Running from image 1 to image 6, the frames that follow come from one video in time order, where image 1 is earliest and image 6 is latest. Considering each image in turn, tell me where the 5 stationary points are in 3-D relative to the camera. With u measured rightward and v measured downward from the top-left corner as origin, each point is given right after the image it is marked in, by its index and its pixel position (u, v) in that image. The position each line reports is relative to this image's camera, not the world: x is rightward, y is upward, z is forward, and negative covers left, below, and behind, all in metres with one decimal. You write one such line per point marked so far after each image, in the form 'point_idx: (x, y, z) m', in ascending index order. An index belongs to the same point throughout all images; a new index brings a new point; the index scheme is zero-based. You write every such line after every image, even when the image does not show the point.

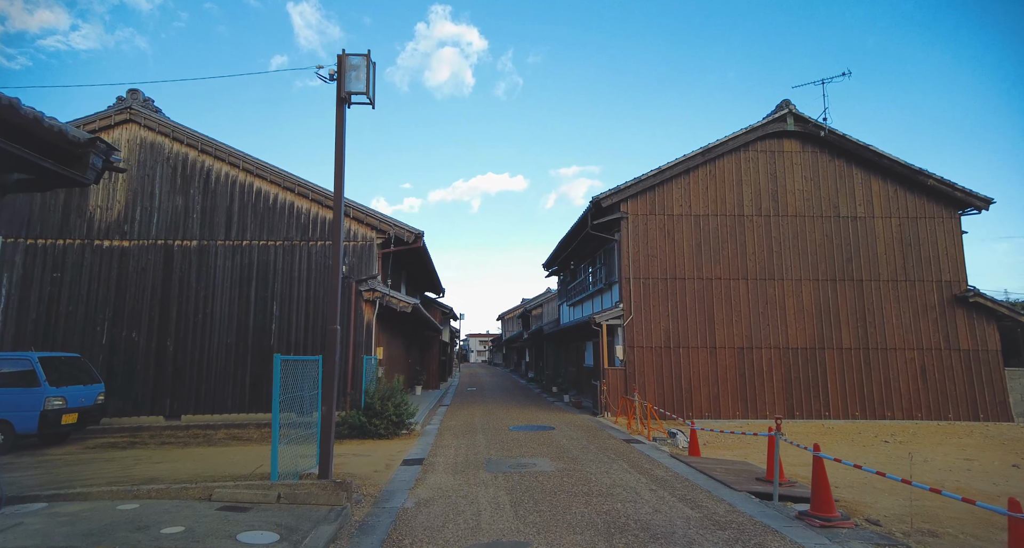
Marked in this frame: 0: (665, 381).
0: (+3.8, -2.7, +14.6) m
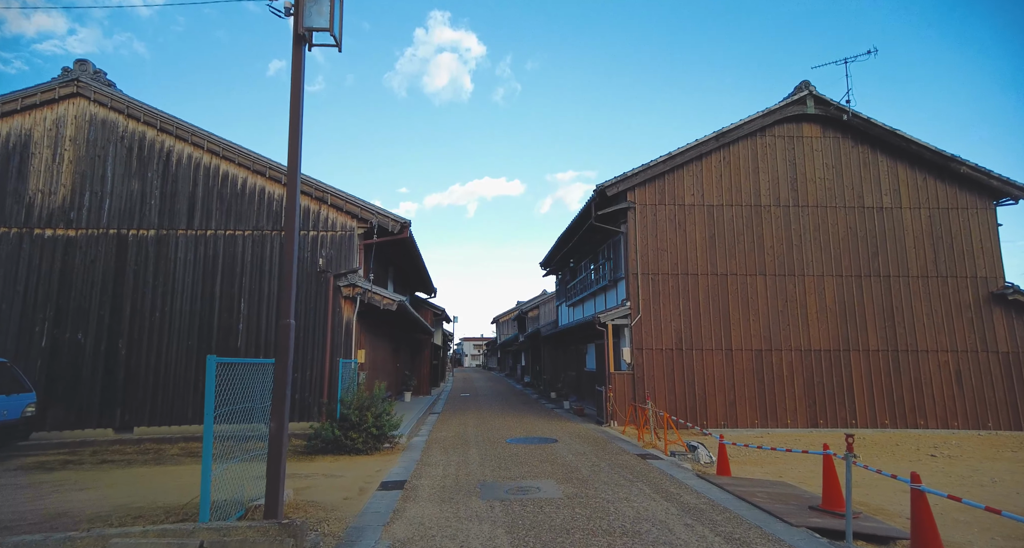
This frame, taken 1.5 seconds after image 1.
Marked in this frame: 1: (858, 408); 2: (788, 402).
0: (+3.8, -2.6, +13.3) m
1: (+7.8, -3.0, +13.1) m
2: (+6.3, -2.9, +13.2) m
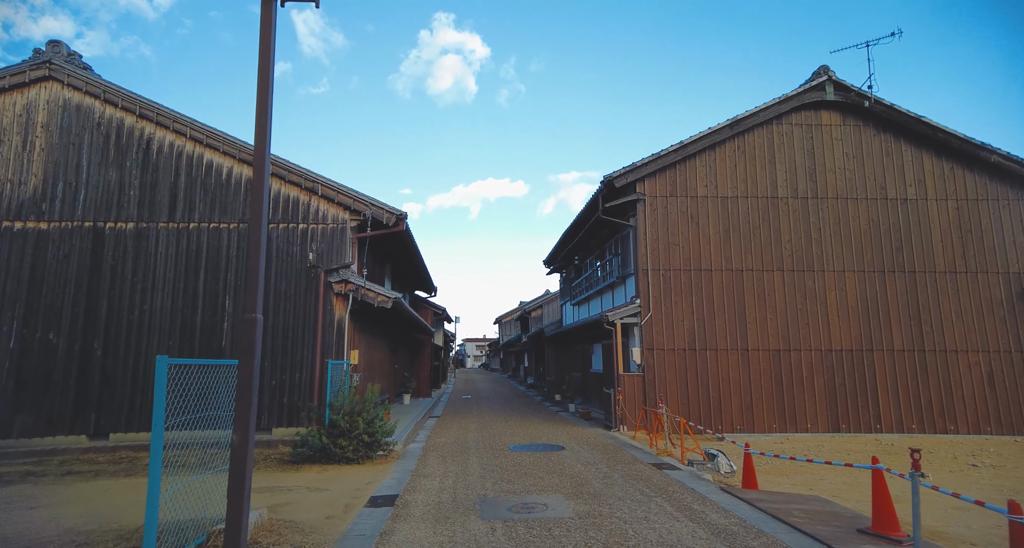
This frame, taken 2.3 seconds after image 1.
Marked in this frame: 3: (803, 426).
0: (+3.8, -2.5, +12.5) m
1: (+7.9, -2.9, +12.3) m
2: (+6.3, -2.8, +12.4) m
3: (+6.1, -3.2, +12.3) m
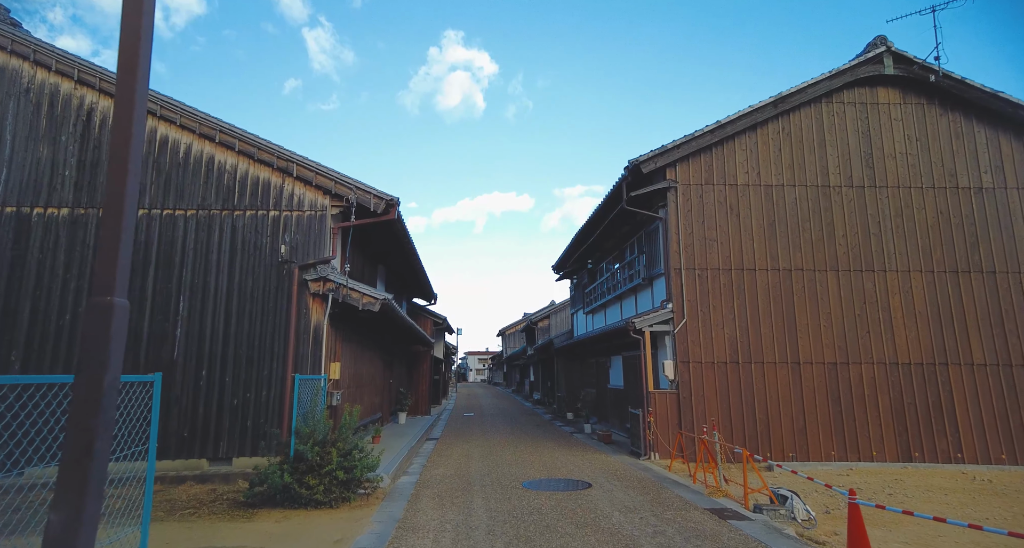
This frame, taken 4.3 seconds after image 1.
0: (+4.0, -2.5, +10.6) m
1: (+8.1, -2.9, +10.4) m
2: (+6.5, -2.8, +10.5) m
3: (+6.3, -3.2, +10.4) m
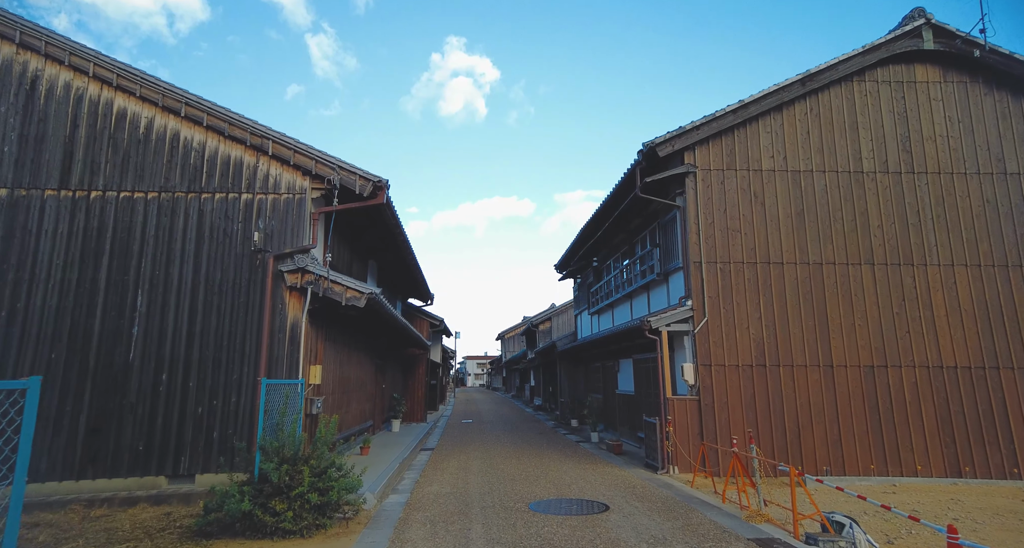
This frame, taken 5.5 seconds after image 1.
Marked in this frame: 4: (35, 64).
0: (+4.1, -2.3, +9.5) m
1: (+8.1, -2.8, +9.3) m
2: (+6.6, -2.7, +9.4) m
3: (+6.4, -3.1, +9.3) m
4: (-6.4, +2.9, +7.9) m
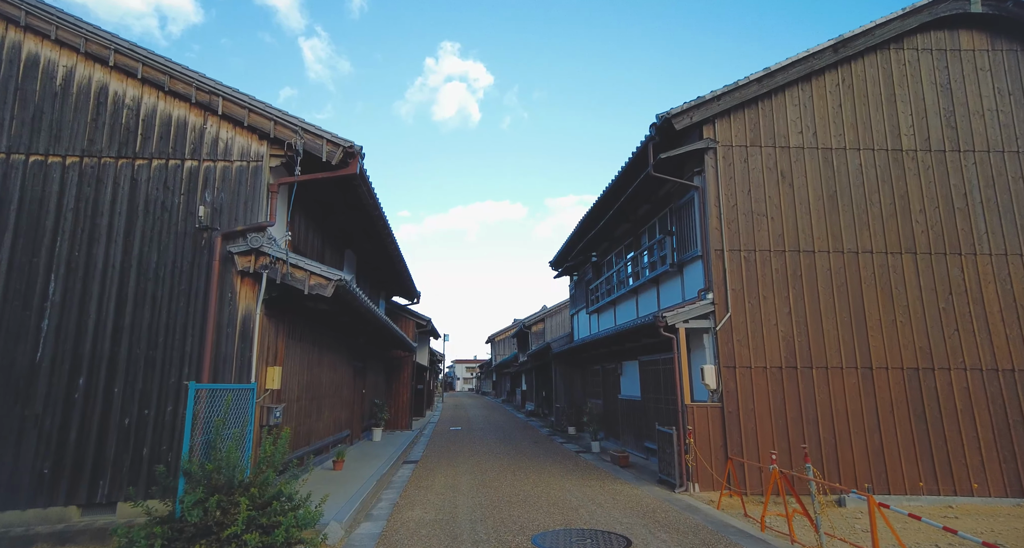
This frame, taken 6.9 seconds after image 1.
0: (+4.0, -2.2, +8.3) m
1: (+8.0, -2.6, +8.2) m
2: (+6.5, -2.5, +8.2) m
3: (+6.3, -2.9, +8.1) m
4: (-6.4, +3.1, +6.5) m
